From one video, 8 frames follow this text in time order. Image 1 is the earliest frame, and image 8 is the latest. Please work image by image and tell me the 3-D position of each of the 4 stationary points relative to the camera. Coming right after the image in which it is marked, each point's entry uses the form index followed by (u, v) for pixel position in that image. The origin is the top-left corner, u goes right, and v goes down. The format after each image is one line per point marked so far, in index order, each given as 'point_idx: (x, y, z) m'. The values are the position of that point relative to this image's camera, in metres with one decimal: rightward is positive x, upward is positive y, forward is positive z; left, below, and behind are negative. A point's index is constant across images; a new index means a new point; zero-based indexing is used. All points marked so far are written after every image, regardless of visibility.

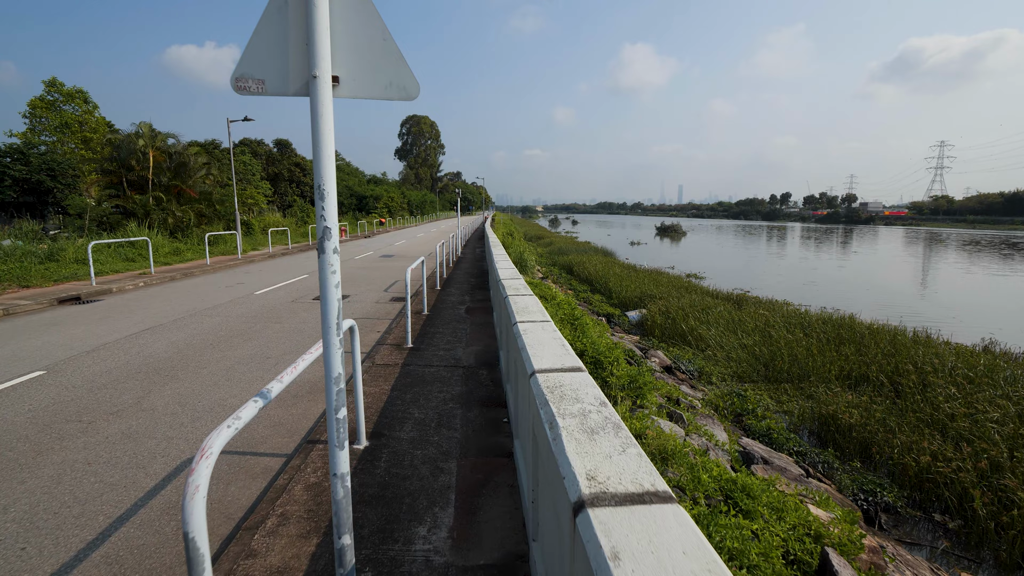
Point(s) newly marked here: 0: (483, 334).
0: (-0.3, -0.5, +5.4) m
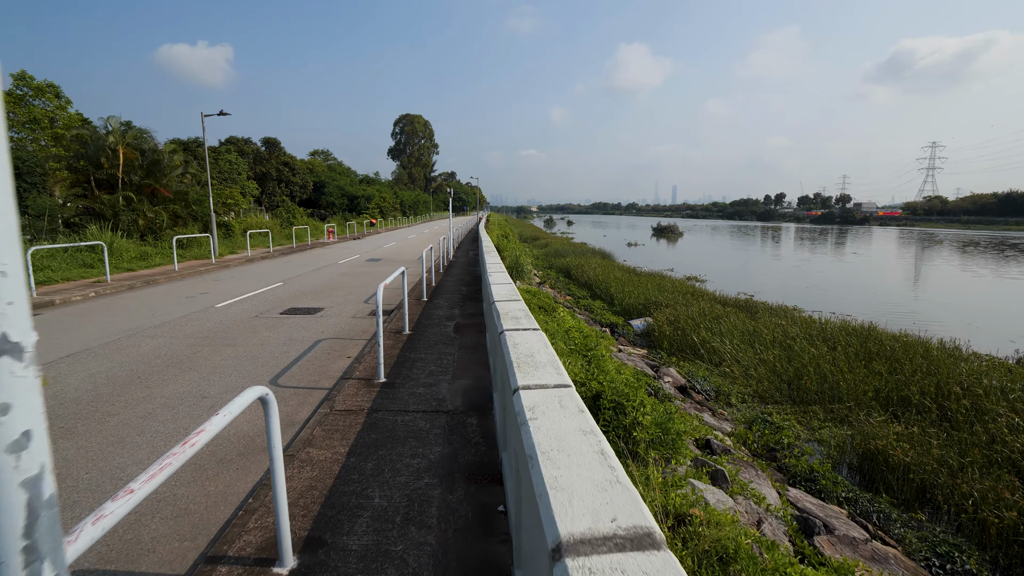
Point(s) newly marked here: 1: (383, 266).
0: (-0.4, -0.7, +4.5) m
1: (-3.7, +0.6, +13.7) m
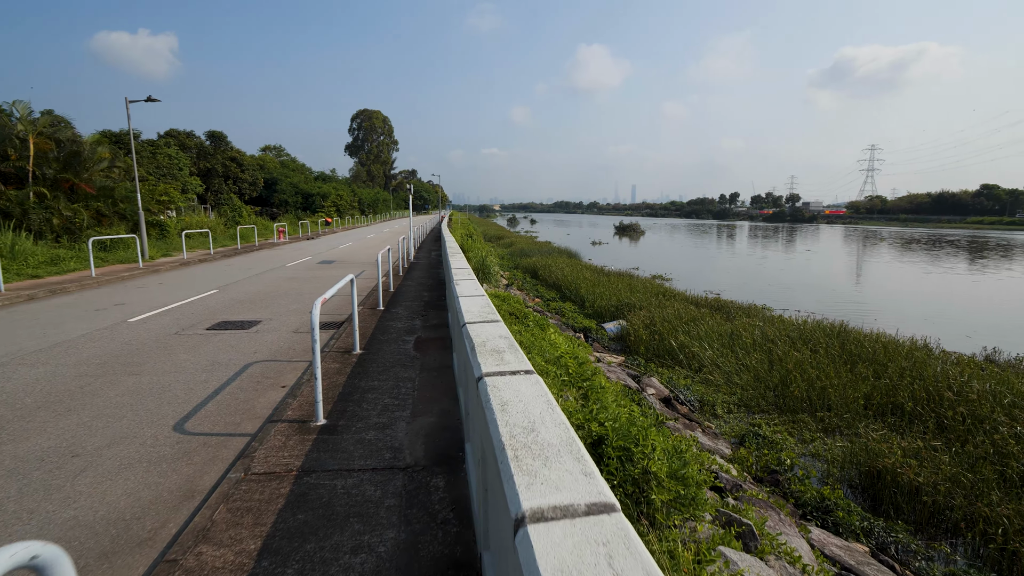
0: (-0.6, -0.8, +3.7) m
1: (-4.7, +0.5, +12.7) m
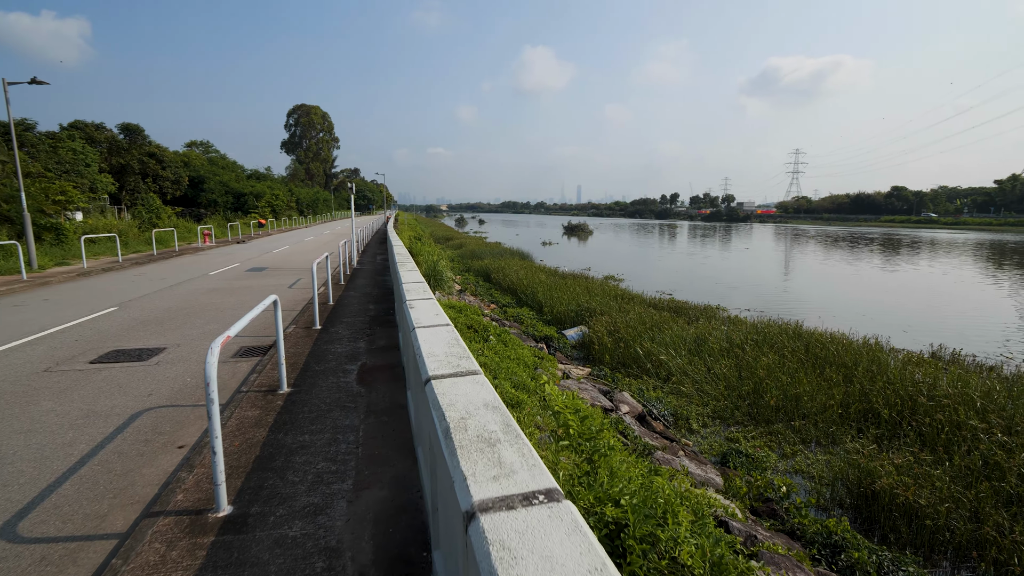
0: (-0.7, -1.0, +2.9) m
1: (-5.8, +0.3, +11.4) m
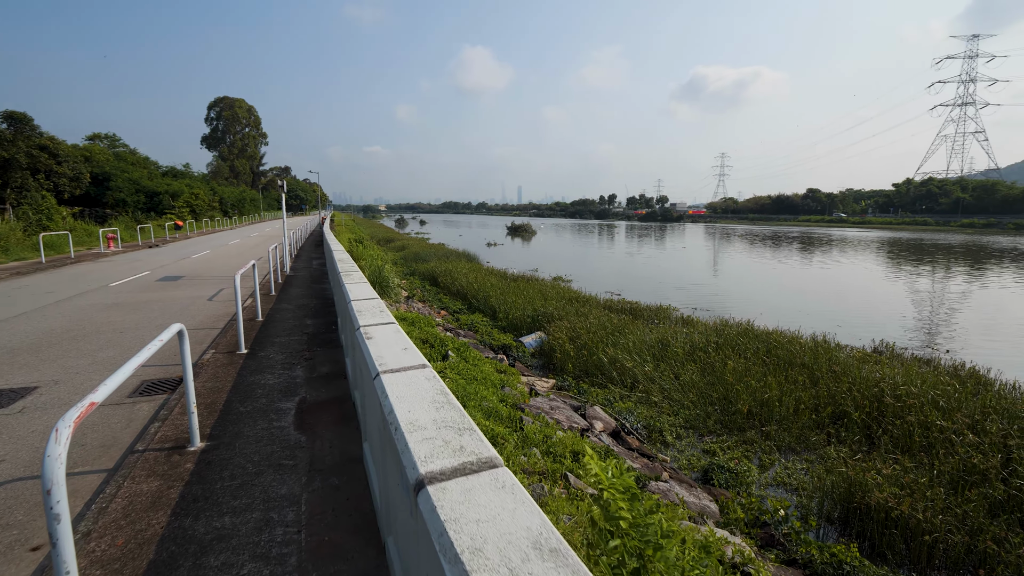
0: (-0.7, -1.1, +2.1) m
1: (-6.8, 0.0, +9.9) m
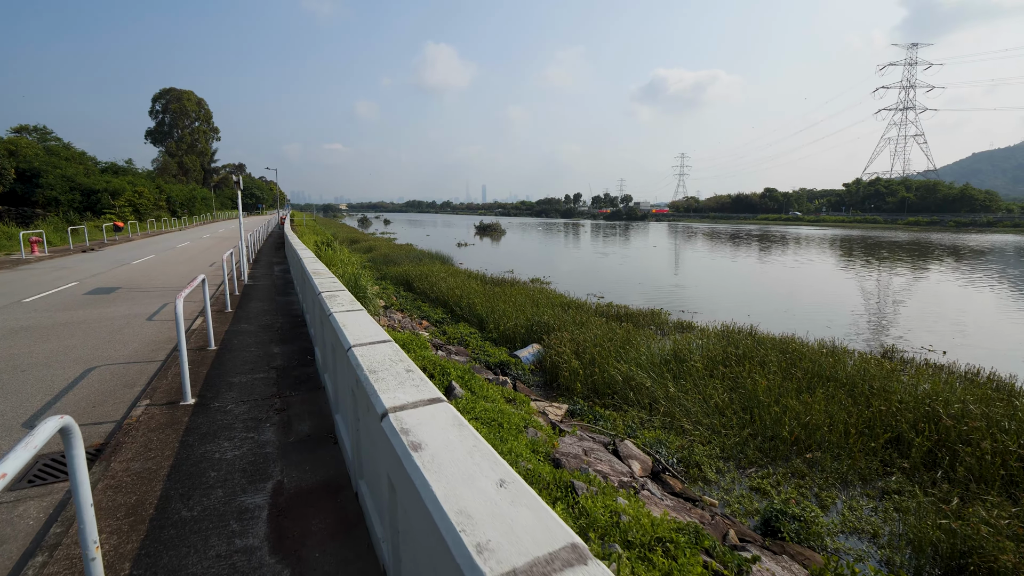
0: (-0.3, -1.3, +1.1) m
1: (-6.9, -0.2, +8.4) m
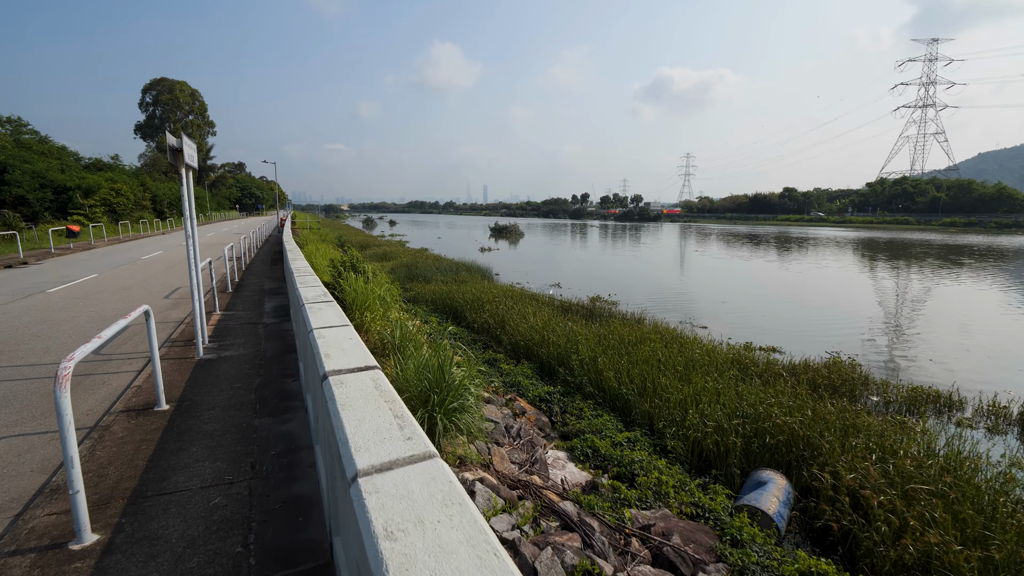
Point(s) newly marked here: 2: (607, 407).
0: (+1.8, -2.0, -3.5) m
1: (-4.8, -1.0, +3.9) m
2: (+1.3, -1.5, +6.3) m
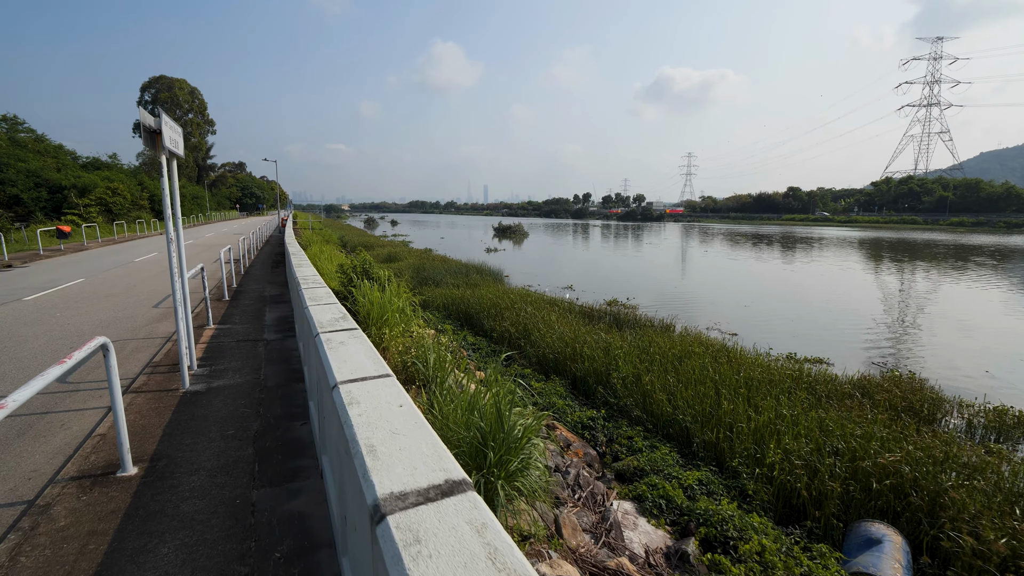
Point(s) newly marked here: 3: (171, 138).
0: (+2.3, -2.1, -4.3) m
1: (-4.3, -1.1, +3.0) m
2: (+1.8, -1.6, +5.4) m
3: (-2.9, +1.3, +4.1) m
